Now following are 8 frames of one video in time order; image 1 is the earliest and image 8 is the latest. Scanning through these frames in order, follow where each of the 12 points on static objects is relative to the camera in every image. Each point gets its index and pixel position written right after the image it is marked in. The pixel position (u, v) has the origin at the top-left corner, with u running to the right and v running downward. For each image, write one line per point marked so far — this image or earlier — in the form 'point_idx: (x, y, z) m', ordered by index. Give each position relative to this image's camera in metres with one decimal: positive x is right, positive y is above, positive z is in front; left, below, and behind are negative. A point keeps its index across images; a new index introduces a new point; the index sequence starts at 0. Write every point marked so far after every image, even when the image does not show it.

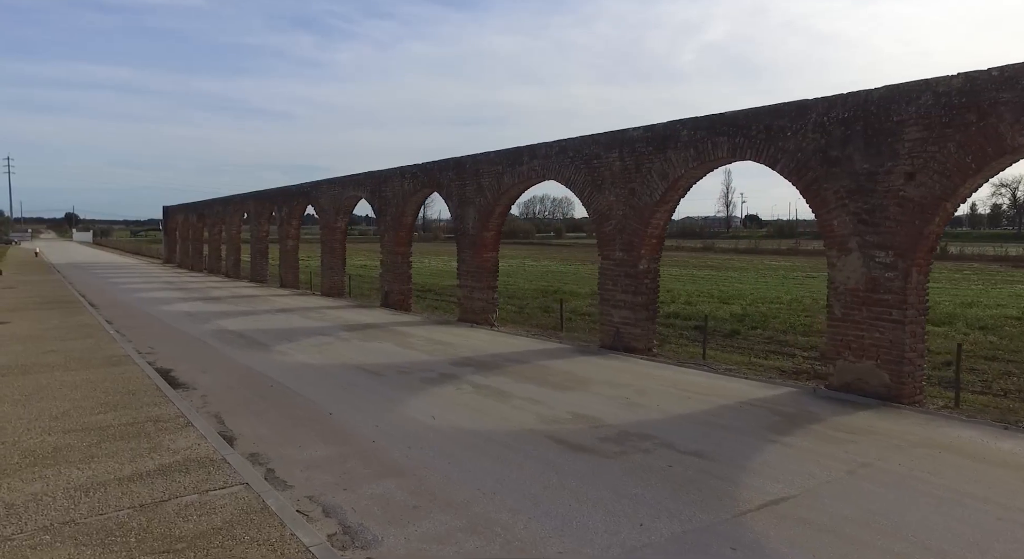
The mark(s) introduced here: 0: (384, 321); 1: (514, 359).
0: (-2.7, -0.9, +13.7) m
1: (0.0, -1.2, +9.2) m
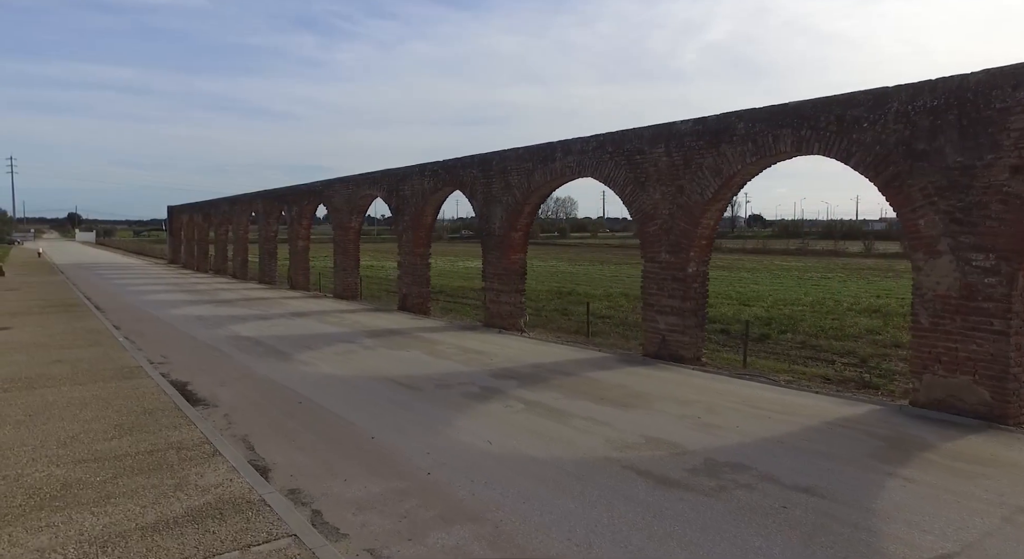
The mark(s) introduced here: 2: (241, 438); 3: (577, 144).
0: (-2.1, -1.0, +12.9) m
1: (+0.6, -1.2, +8.5) m
2: (-2.4, -1.4, +5.7) m
3: (+1.2, +2.4, +11.6) m
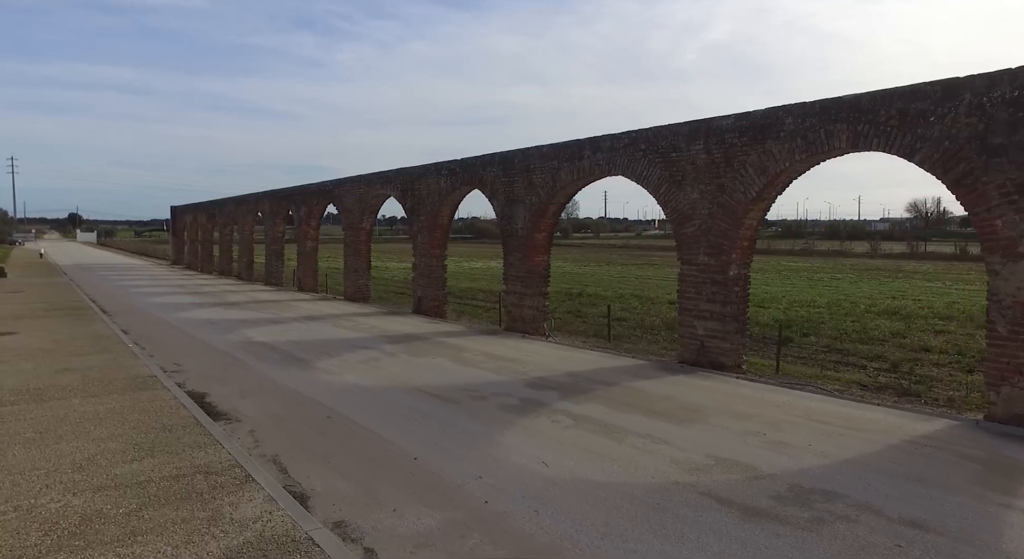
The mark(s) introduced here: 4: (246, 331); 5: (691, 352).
0: (-1.6, -1.0, +12.5) m
1: (+1.1, -1.3, +8.0) m
2: (-1.9, -1.5, +5.2) m
3: (+1.6, +2.4, +11.1) m
4: (-5.2, -1.0, +12.7) m
5: (+2.7, -1.1, +9.7) m
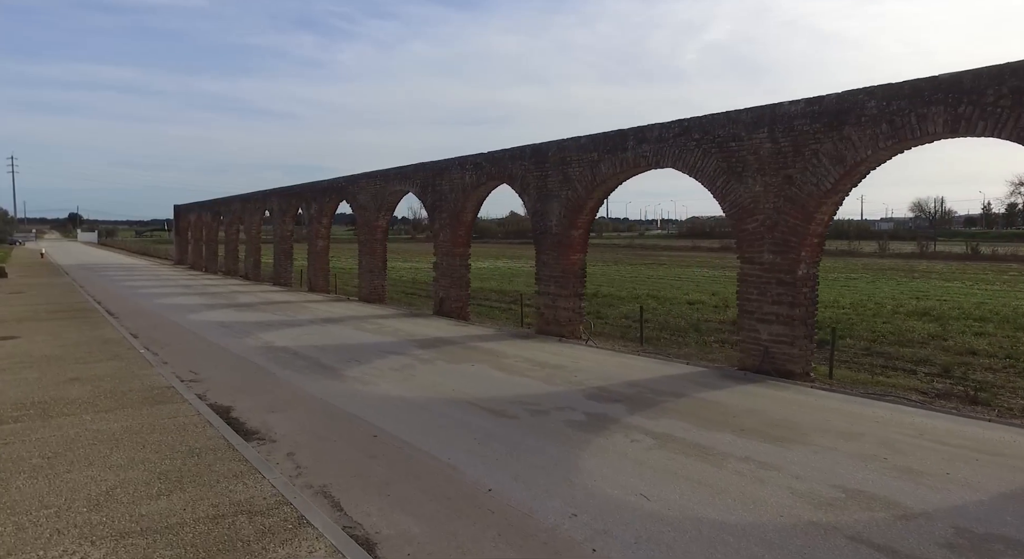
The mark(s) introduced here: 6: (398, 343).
0: (-1.0, -1.0, +11.7) m
1: (+1.7, -1.3, +7.2) m
2: (-1.3, -1.5, +4.4) m
3: (+2.2, +2.4, +10.3) m
4: (-4.6, -1.0, +12.0) m
5: (+3.3, -1.1, +8.9) m
6: (-1.9, -1.1, +10.8) m
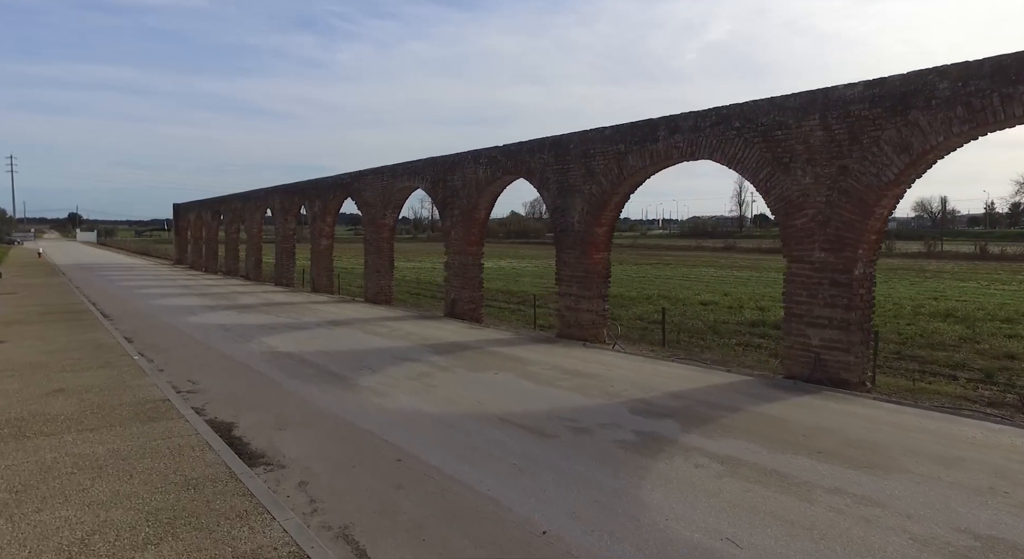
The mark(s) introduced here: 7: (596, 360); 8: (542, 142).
0: (-0.6, -1.0, +10.9) m
1: (+2.0, -1.3, +6.5) m
2: (-1.0, -1.5, +3.7) m
3: (+2.6, +2.4, +9.6) m
4: (-4.2, -1.0, +11.2) m
5: (+3.6, -1.1, +8.2) m
6: (-1.5, -1.1, +10.0) m
7: (+1.2, -1.1, +9.1) m
8: (+0.6, +2.6, +12.3) m
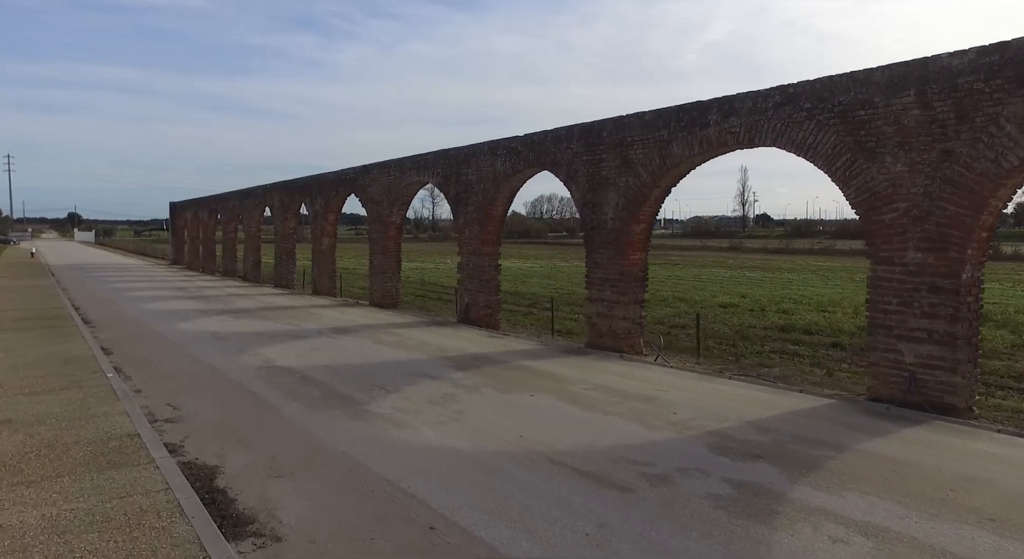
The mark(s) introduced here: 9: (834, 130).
0: (-0.2, -1.1, +9.7) m
1: (+2.5, -1.3, +5.3) m
2: (-0.6, -1.5, +2.5) m
3: (+3.0, +2.3, +8.4) m
4: (-3.8, -1.1, +10.0) m
5: (+4.1, -1.1, +7.0) m
6: (-1.1, -1.1, +8.8) m
7: (+1.6, -1.2, +7.9) m
8: (+1.0, +2.6, +11.1) m
9: (+3.7, +1.7, +7.4) m
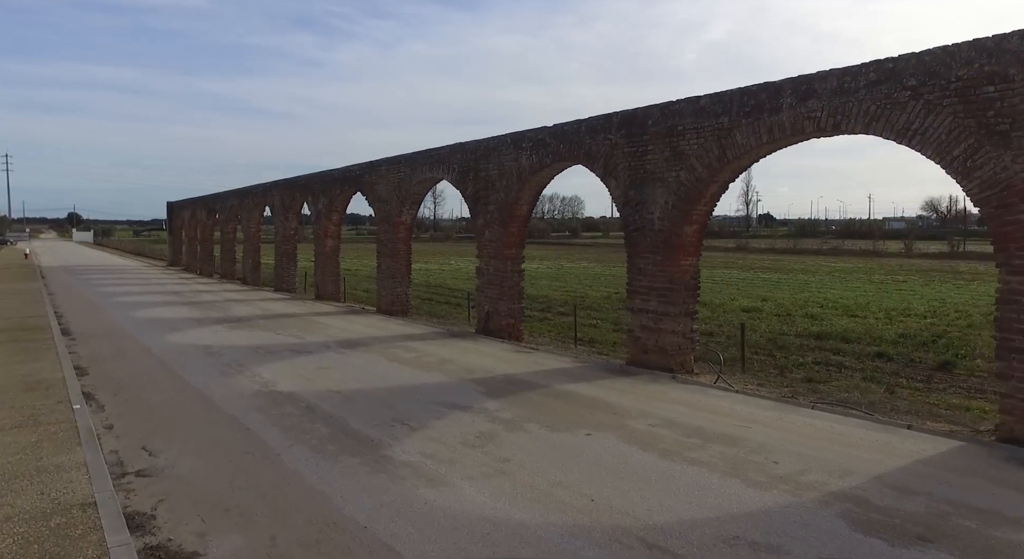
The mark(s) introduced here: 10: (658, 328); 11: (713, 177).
0: (+0.2, -1.2, +8.4) m
1: (+2.9, -1.4, +4.0) m
2: (-0.1, -1.6, +1.2) m
3: (+3.5, +2.2, +7.1) m
4: (-3.4, -1.2, +8.7) m
5: (+4.5, -1.3, +5.7) m
6: (-0.7, -1.2, +7.5) m
7: (+2.1, -1.3, +6.6) m
8: (+1.4, +2.4, +9.8) m
9: (+4.1, +1.6, +6.1) m
10: (+2.0, -0.7, +9.1) m
11: (+2.6, +1.3, +8.4) m
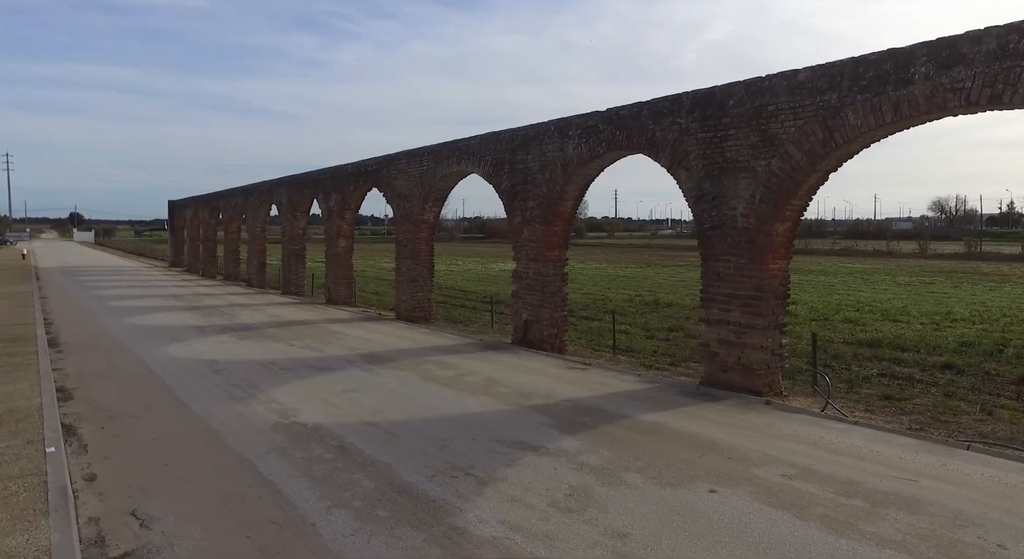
0: (+0.9, -1.3, +7.1) m
1: (+3.6, -1.5, +2.6) m
2: (+0.6, -1.7, -0.2) m
3: (+4.2, +2.1, +5.7) m
4: (-2.7, -1.3, +7.4) m
5: (+5.2, -1.3, +4.3) m
6: (0.0, -1.3, +6.2) m
7: (+2.8, -1.4, +5.2) m
8: (+2.1, +2.4, +8.5) m
9: (+4.8, +1.5, +4.7) m
10: (+2.7, -0.7, +7.8) m
11: (+3.3, +1.3, +7.0) m
